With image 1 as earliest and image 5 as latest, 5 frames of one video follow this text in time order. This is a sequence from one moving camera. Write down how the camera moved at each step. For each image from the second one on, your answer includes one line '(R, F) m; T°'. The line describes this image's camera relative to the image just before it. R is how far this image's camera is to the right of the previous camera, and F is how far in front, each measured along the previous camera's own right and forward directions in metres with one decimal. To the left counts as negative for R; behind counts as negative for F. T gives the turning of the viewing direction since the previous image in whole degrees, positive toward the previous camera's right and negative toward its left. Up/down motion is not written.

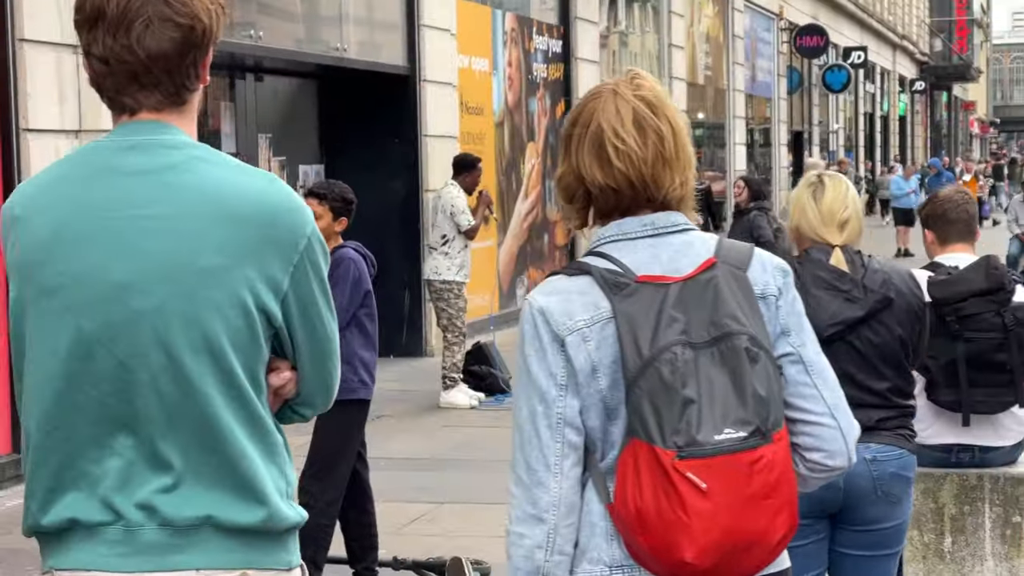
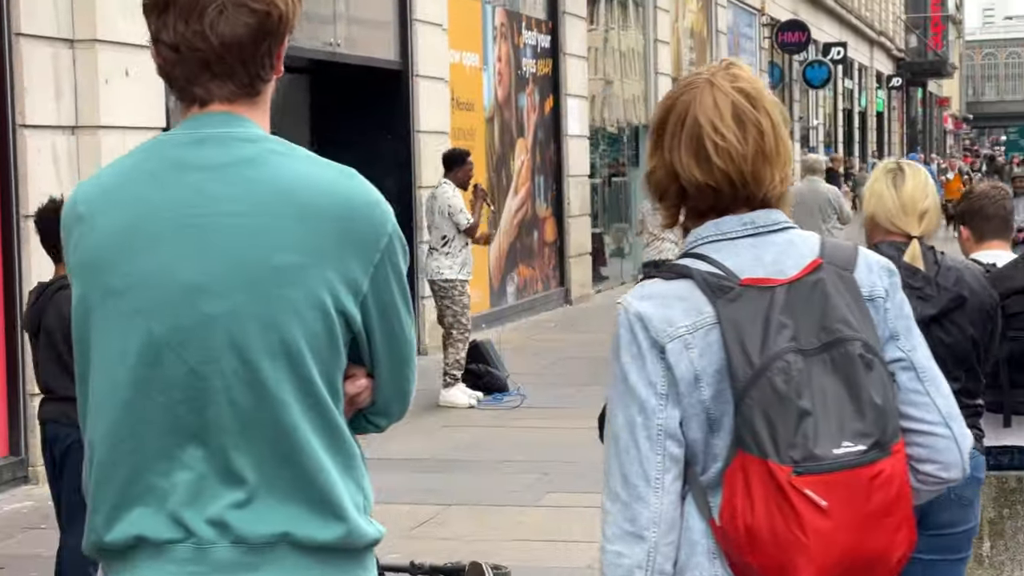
(-0.2, +0.1) m; +1°
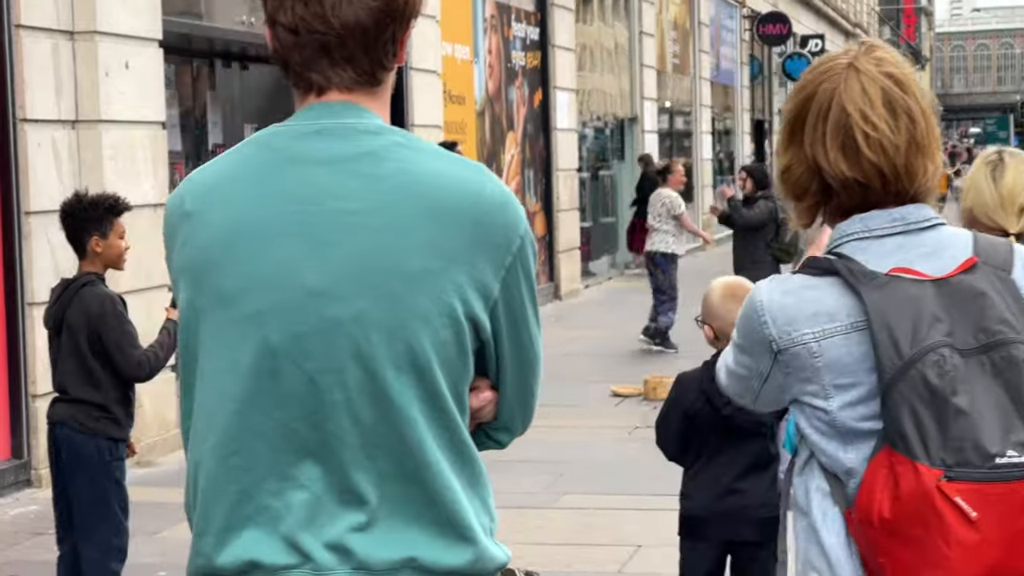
(-0.2, +0.2) m; +1°
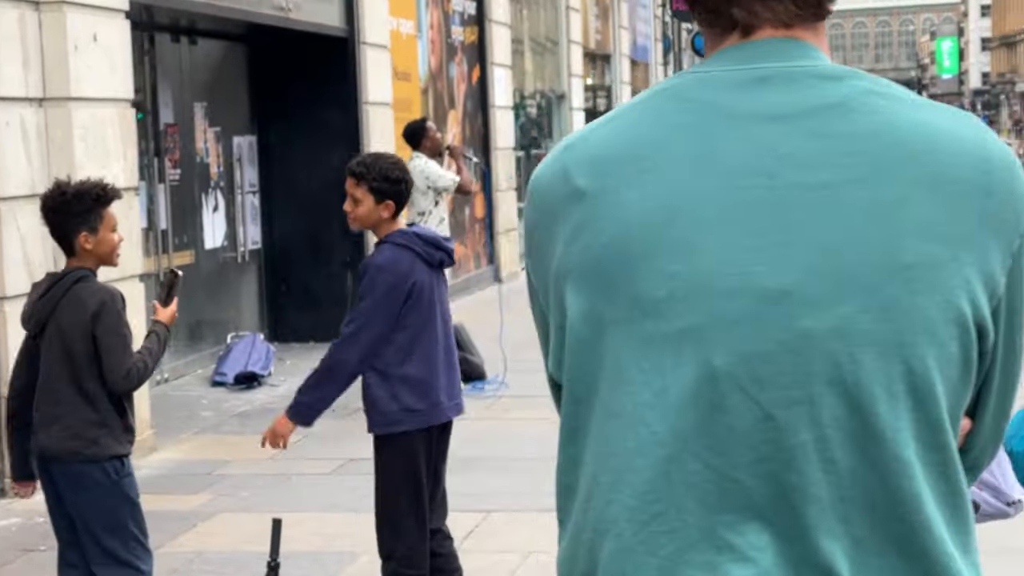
(-0.6, +0.5) m; +4°
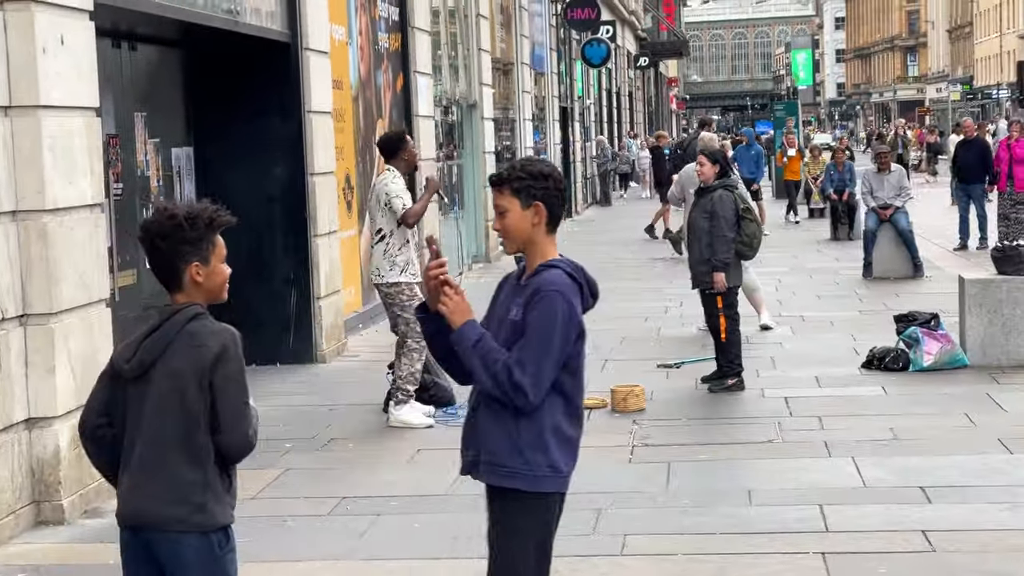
(-0.7, +0.6) m; +5°
